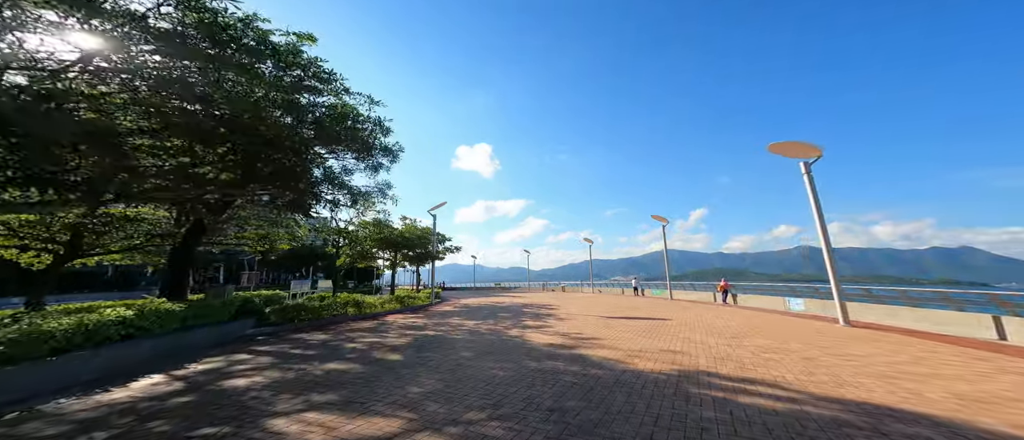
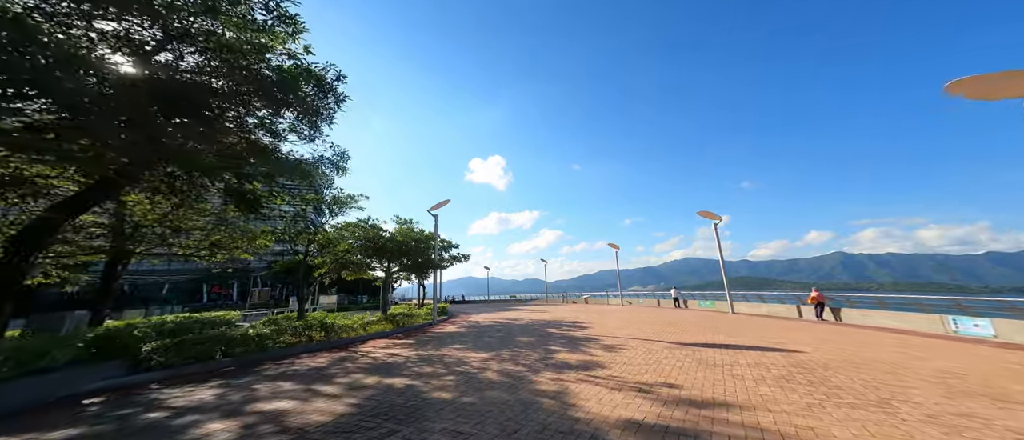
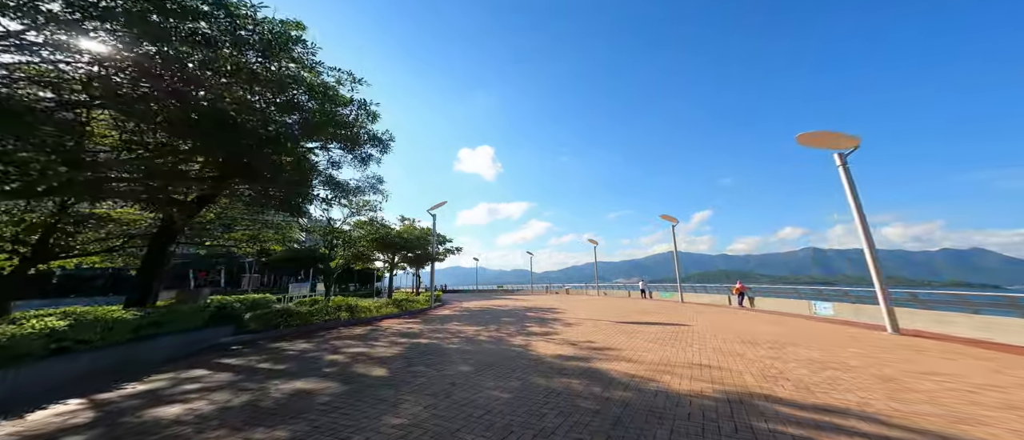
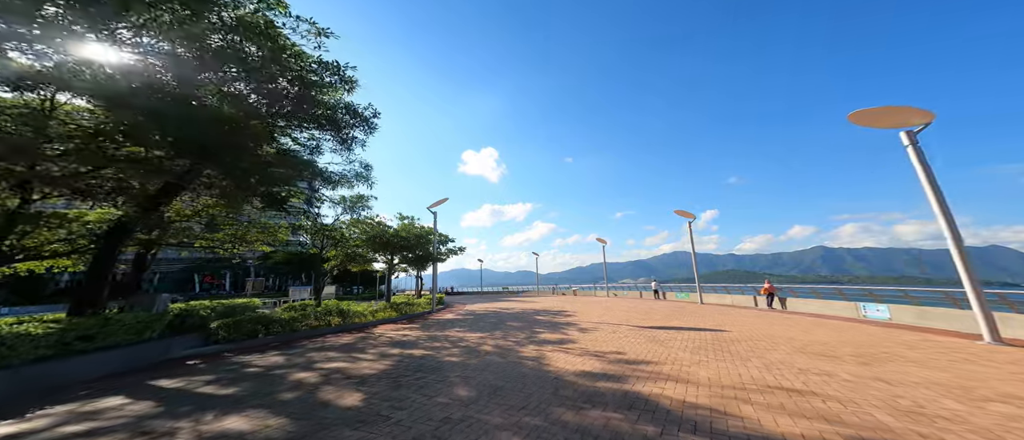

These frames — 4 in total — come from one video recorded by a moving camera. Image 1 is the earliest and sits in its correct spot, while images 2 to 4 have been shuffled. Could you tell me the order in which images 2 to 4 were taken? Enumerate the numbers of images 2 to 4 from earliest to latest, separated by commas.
3, 4, 2
